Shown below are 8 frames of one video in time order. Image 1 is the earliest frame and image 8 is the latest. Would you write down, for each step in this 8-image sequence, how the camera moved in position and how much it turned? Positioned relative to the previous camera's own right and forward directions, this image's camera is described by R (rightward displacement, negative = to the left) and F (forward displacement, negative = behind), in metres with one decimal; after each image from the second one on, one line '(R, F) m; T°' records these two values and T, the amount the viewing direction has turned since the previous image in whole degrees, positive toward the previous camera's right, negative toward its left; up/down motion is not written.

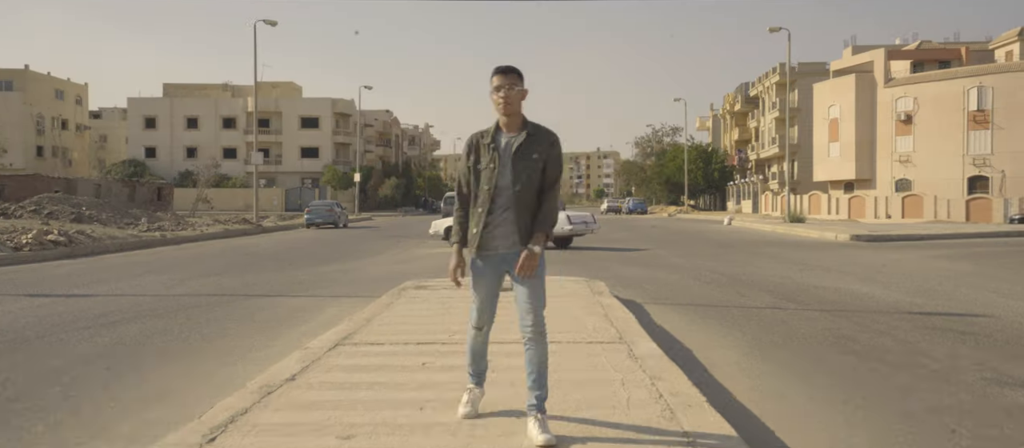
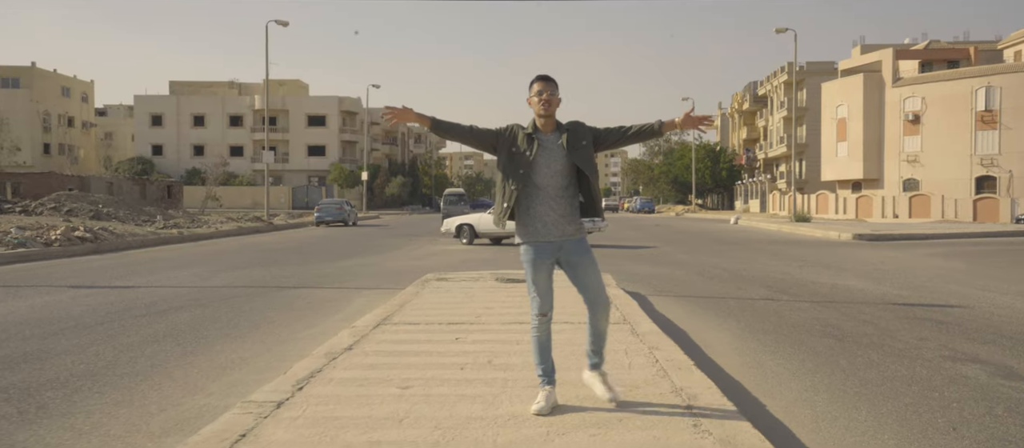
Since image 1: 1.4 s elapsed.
(-0.1, -0.9) m; 0°
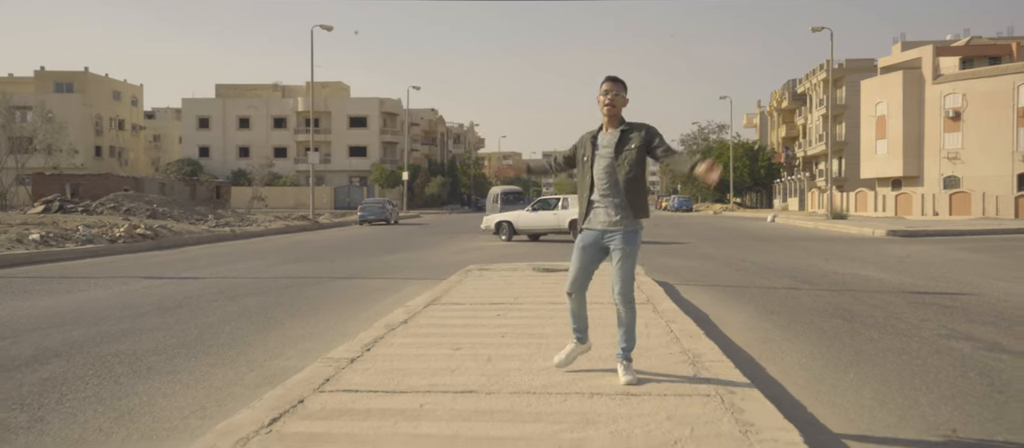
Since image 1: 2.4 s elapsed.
(0.0, -0.8) m; -3°
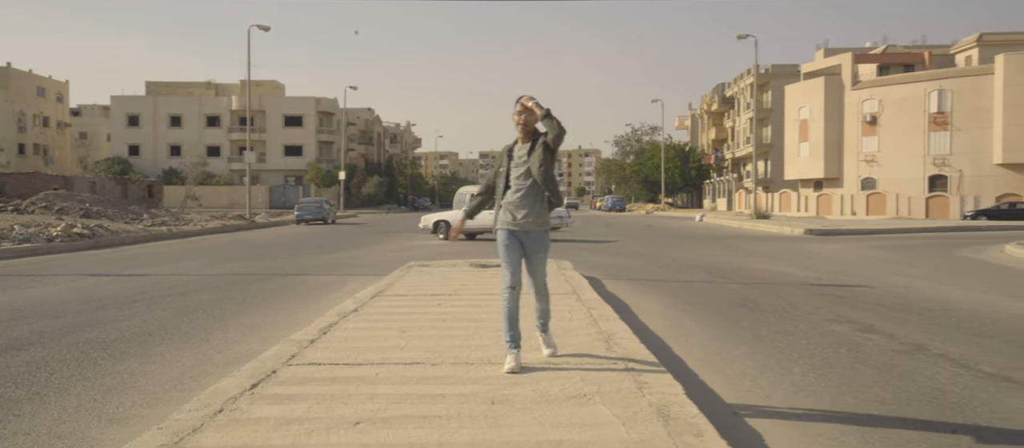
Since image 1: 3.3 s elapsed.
(0.0, -0.8) m; +4°
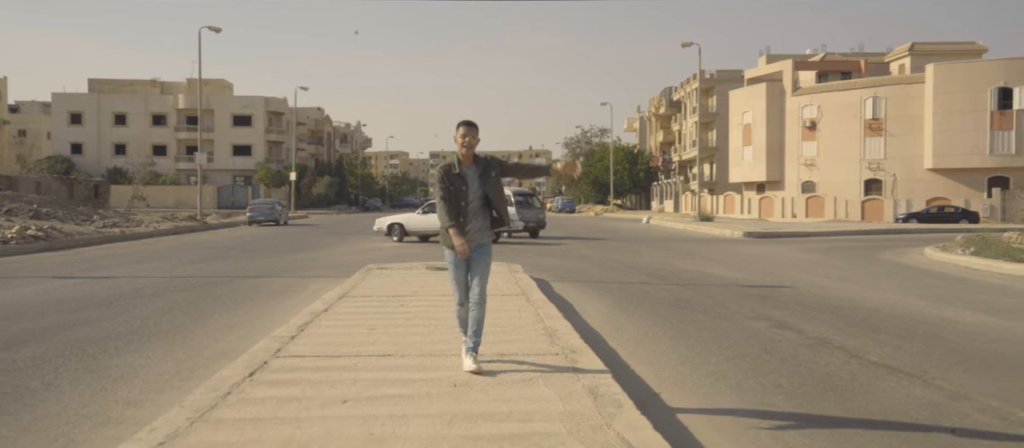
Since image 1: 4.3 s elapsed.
(-0.1, -0.9) m; +3°
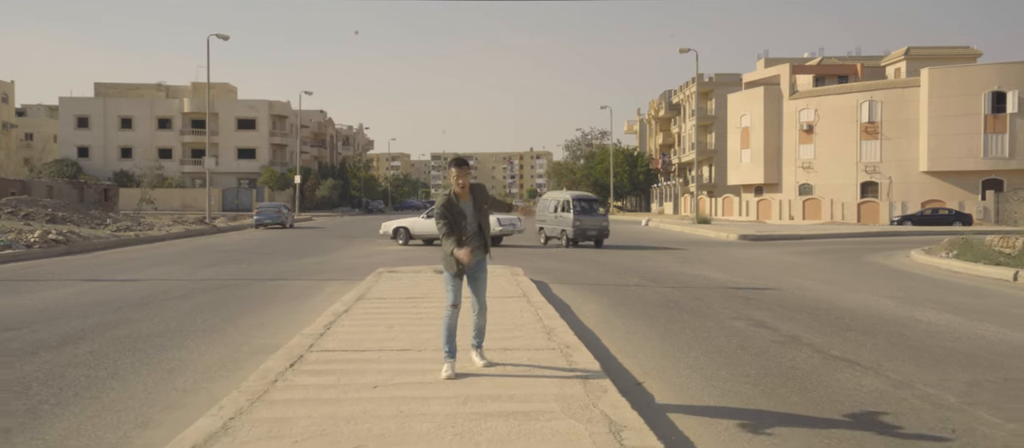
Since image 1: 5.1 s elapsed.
(0.0, -0.9) m; 0°
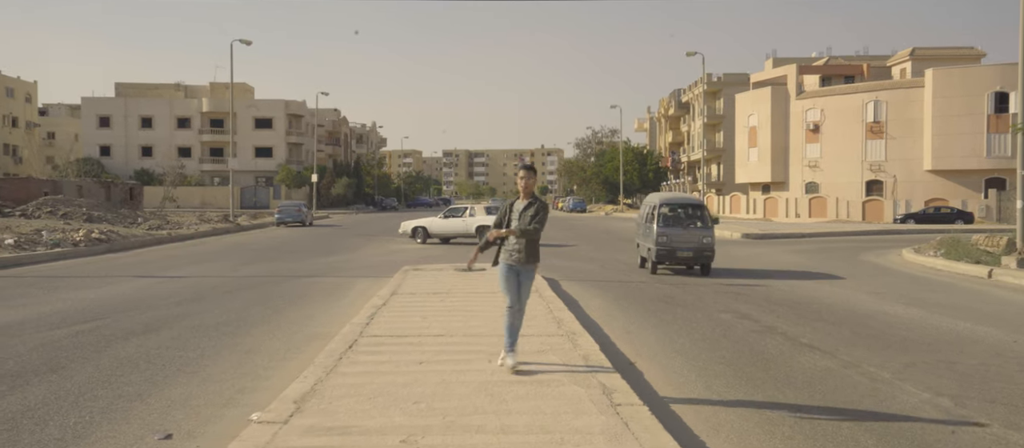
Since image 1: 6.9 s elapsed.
(0.0, -1.5) m; -1°
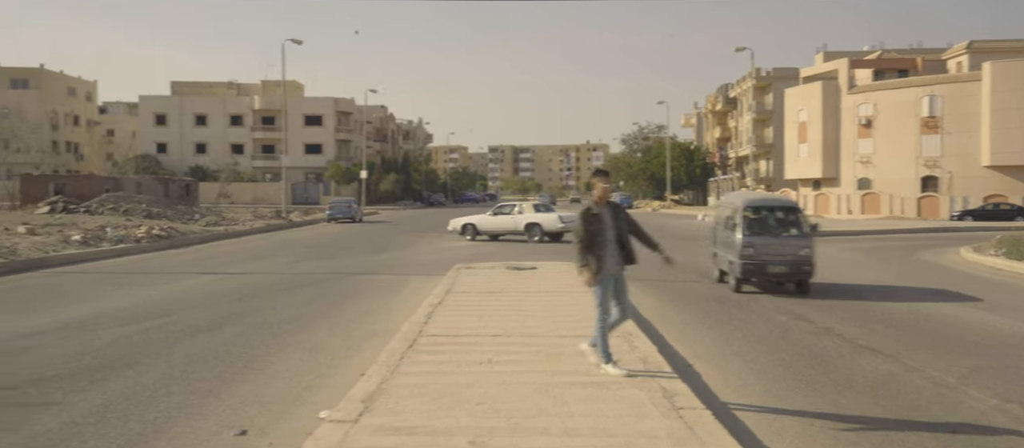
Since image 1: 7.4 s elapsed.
(-0.1, -0.1) m; -3°
